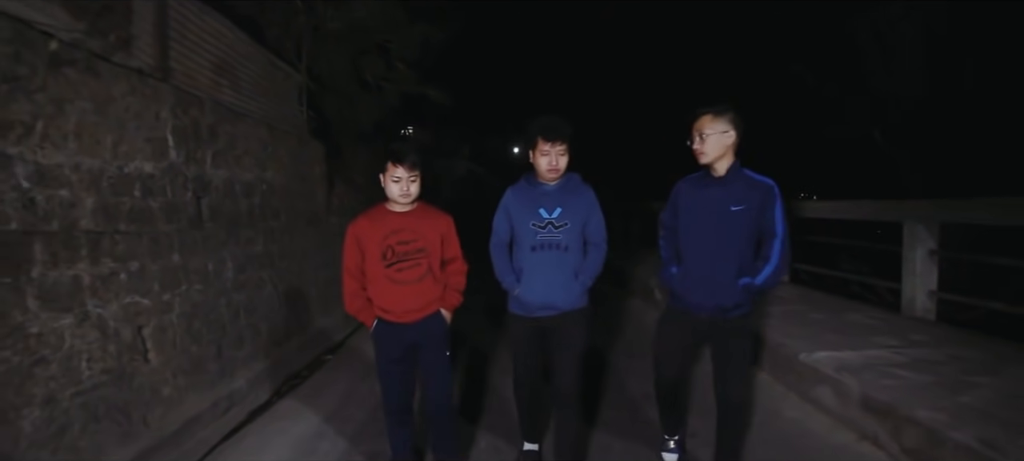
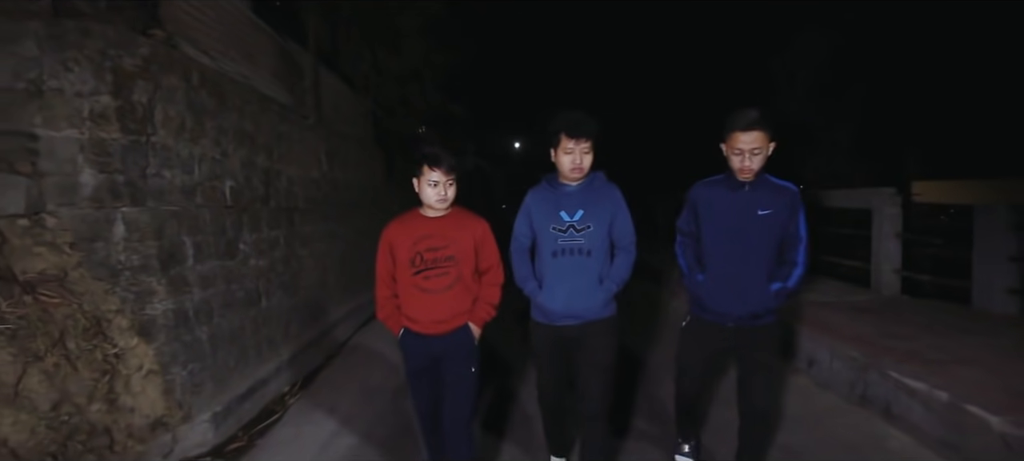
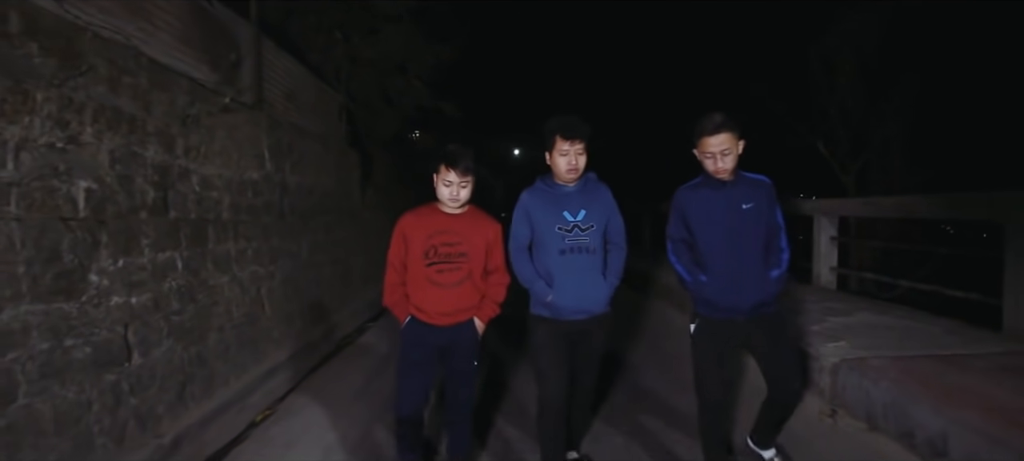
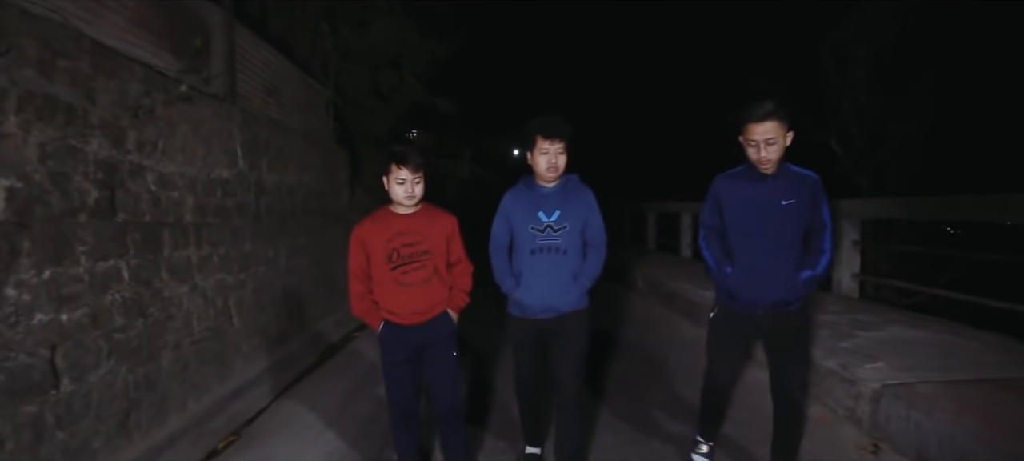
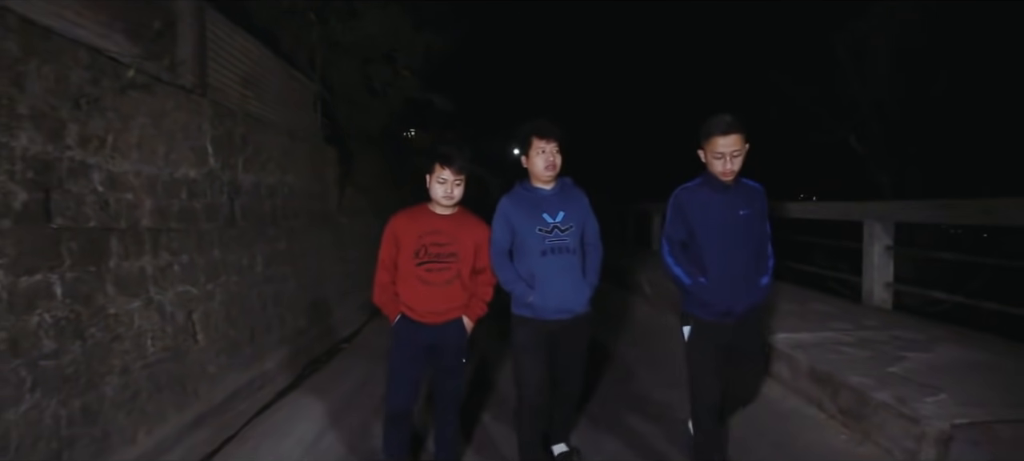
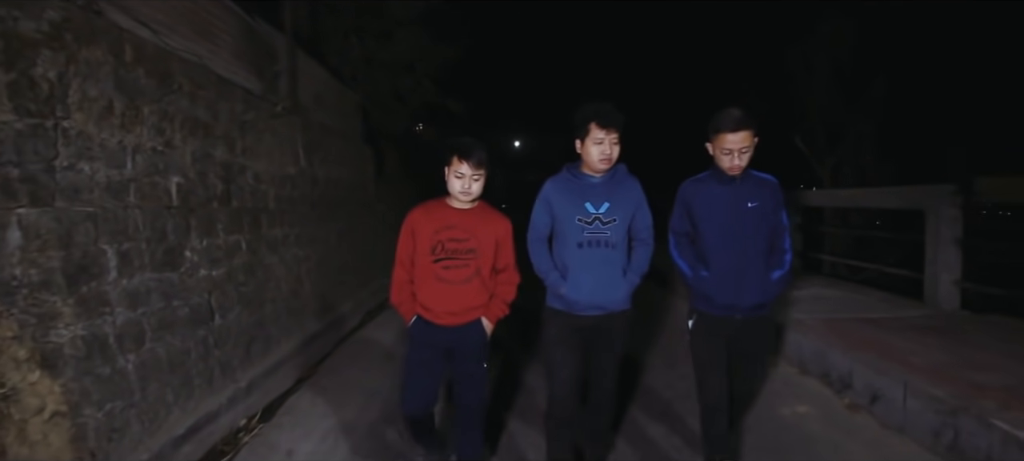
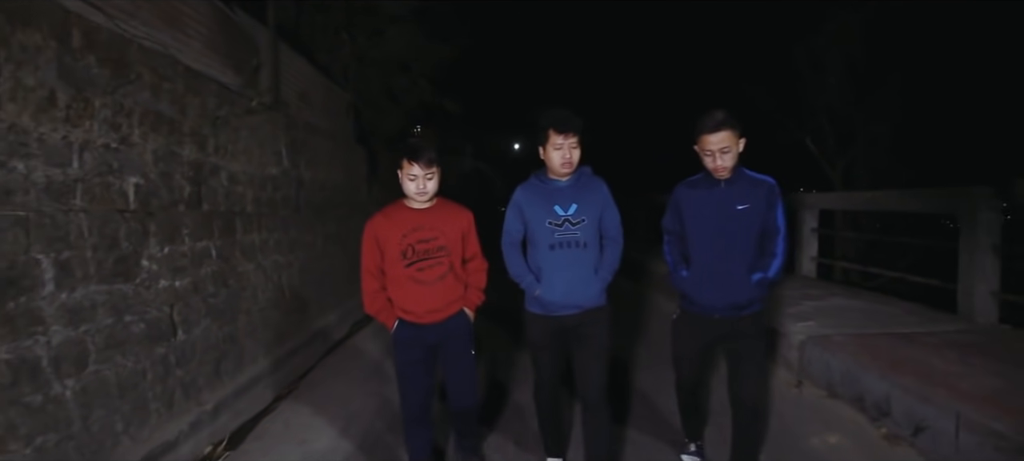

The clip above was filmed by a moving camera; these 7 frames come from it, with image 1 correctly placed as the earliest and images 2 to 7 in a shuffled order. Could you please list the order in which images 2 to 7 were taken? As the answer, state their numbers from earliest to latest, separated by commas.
5, 4, 3, 7, 6, 2
